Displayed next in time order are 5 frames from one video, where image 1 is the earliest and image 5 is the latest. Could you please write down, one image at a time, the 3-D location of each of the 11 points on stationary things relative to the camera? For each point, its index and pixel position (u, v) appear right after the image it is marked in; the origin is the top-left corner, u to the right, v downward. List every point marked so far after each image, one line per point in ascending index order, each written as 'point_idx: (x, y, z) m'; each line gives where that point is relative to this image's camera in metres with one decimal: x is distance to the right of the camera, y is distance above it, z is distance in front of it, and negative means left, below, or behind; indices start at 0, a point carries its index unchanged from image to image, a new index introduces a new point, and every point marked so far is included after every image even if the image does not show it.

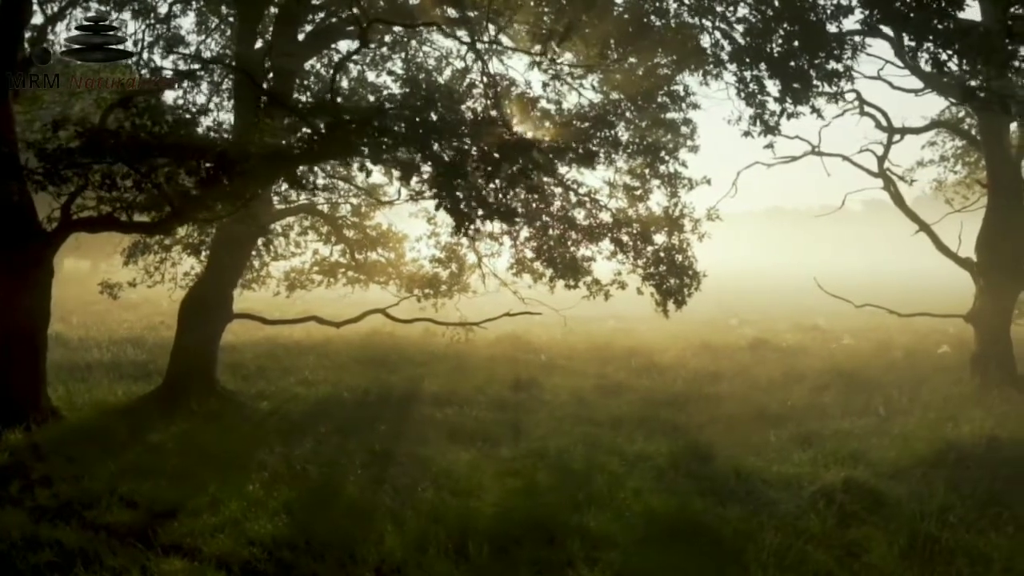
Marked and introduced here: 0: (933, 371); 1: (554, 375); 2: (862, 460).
0: (+8.8, -1.7, +15.5) m
1: (+0.9, -1.9, +15.9) m
2: (+4.1, -2.0, +8.8) m
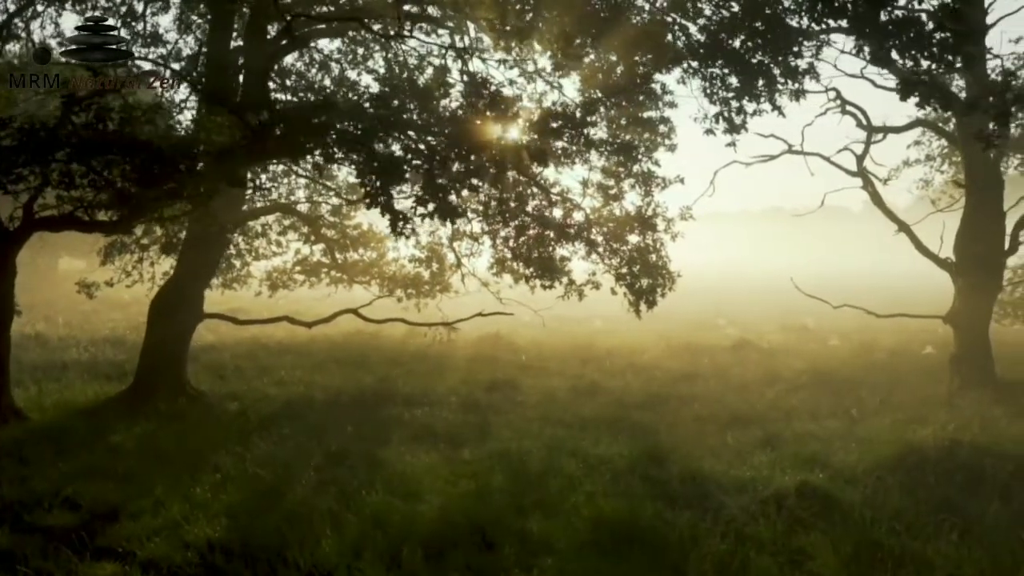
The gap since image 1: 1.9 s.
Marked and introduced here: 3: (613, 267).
0: (+8.3, -1.7, +15.4) m
1: (+0.4, -1.9, +15.8) m
2: (+3.5, -2.0, +8.6) m
3: (+1.9, +0.4, +13.4) m
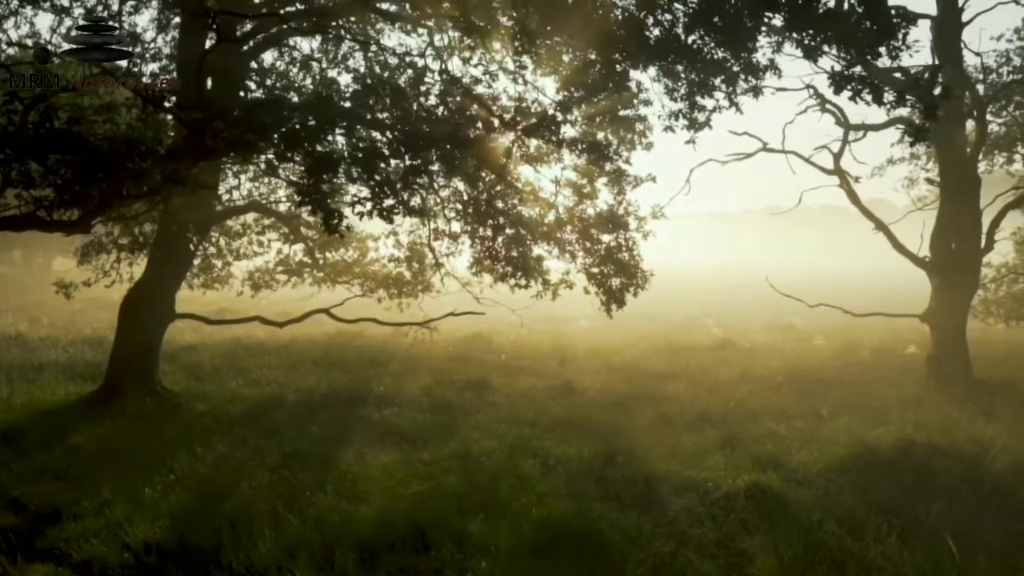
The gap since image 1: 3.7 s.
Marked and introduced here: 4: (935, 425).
0: (+7.7, -1.7, +15.2) m
1: (-0.1, -1.8, +15.7) m
2: (+3.0, -2.0, +8.5) m
3: (+1.4, +0.4, +13.3) m
4: (+5.4, -1.7, +9.5) m
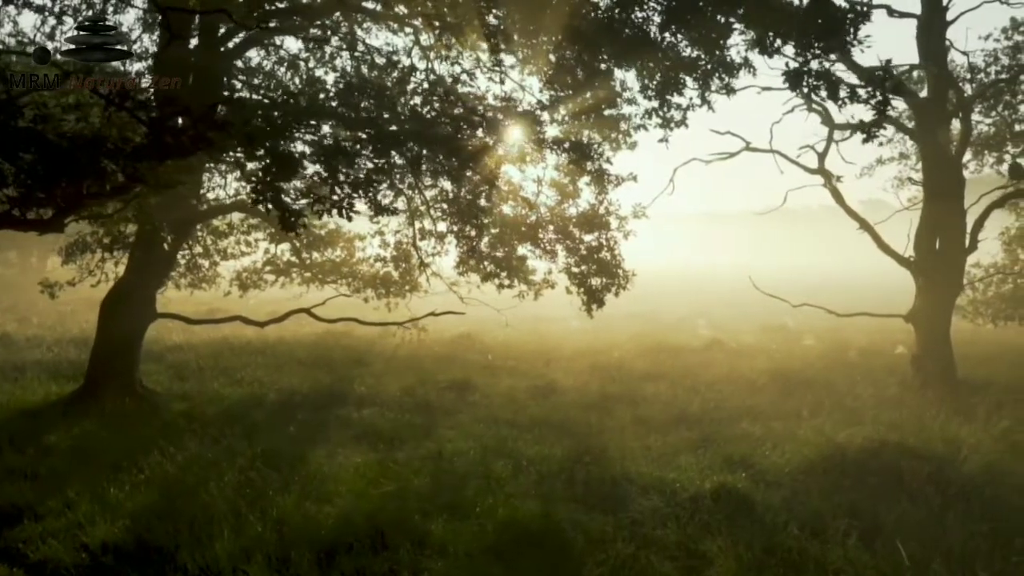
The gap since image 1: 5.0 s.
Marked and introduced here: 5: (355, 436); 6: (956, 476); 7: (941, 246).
0: (+7.4, -1.7, +15.2) m
1: (-0.4, -1.8, +15.6) m
2: (+2.6, -2.0, +8.5) m
3: (+1.0, +0.4, +13.3) m
4: (+5.0, -1.7, +9.4) m
5: (-2.3, -2.2, +11.1) m
6: (+4.5, -1.9, +7.6) m
7: (+7.9, +0.8, +13.7) m
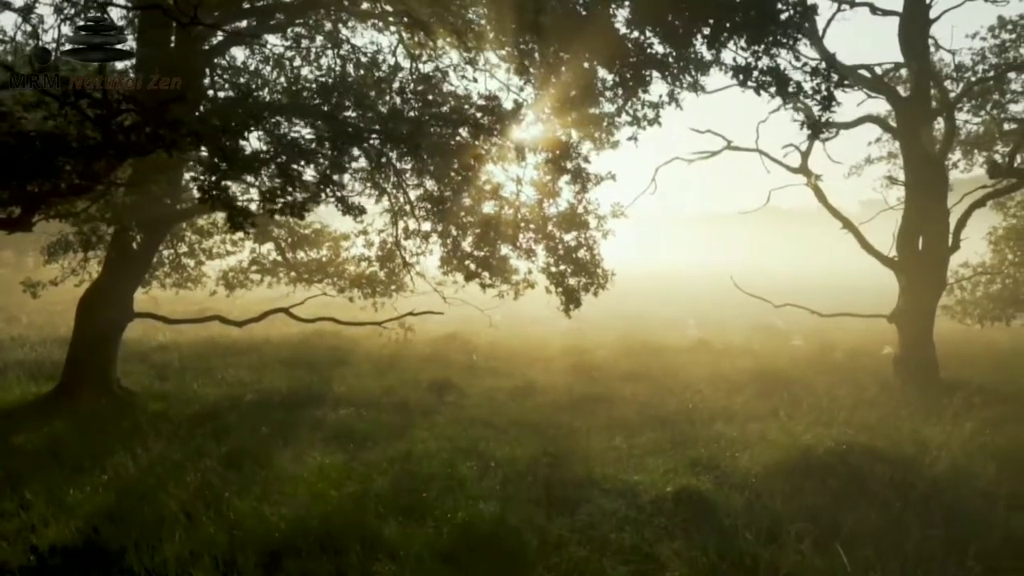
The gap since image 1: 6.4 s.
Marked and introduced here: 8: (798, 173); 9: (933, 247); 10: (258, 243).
0: (+7.0, -1.7, +15.0) m
1: (-0.8, -1.8, +15.5) m
2: (+2.2, -2.0, +8.4) m
3: (+0.6, +0.4, +13.2) m
4: (+4.6, -1.7, +9.3) m
5: (-2.7, -2.2, +11.0) m
6: (+4.1, -1.9, +7.5) m
7: (+7.5, +0.8, +13.6) m
8: (+5.7, +2.3, +14.9) m
9: (+7.6, +0.7, +13.5) m
10: (-5.8, +1.0, +16.9) m
